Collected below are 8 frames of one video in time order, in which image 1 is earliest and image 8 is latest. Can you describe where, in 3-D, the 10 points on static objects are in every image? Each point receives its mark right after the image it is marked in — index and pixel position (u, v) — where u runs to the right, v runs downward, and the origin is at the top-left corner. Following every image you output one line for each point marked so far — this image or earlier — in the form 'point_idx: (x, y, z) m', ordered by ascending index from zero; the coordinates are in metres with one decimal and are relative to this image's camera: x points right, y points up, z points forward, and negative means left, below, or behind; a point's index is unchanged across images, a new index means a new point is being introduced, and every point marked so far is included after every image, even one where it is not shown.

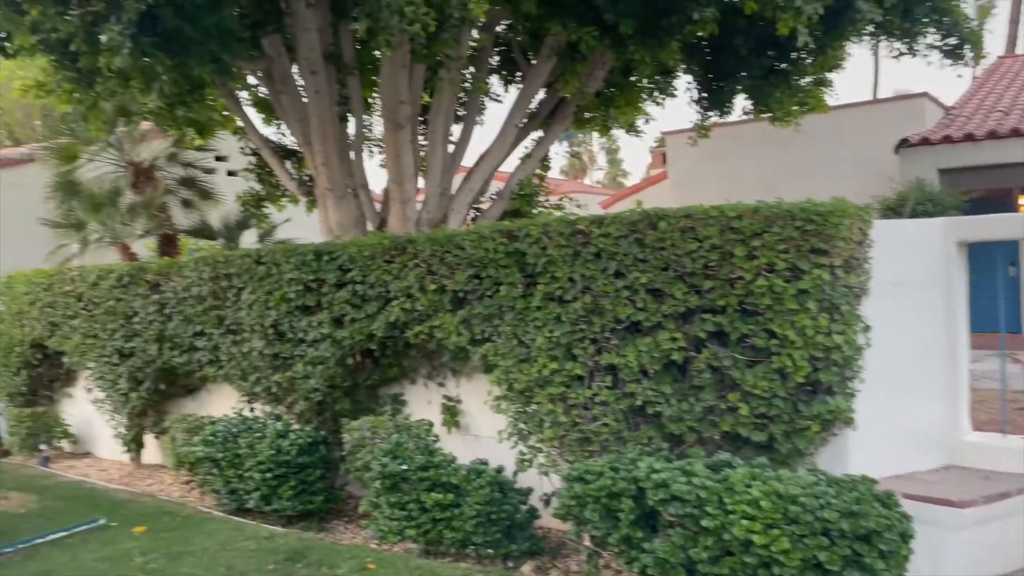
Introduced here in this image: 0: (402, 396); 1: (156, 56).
0: (-0.8, -0.8, +6.0) m
1: (-2.4, +1.6, +5.5) m
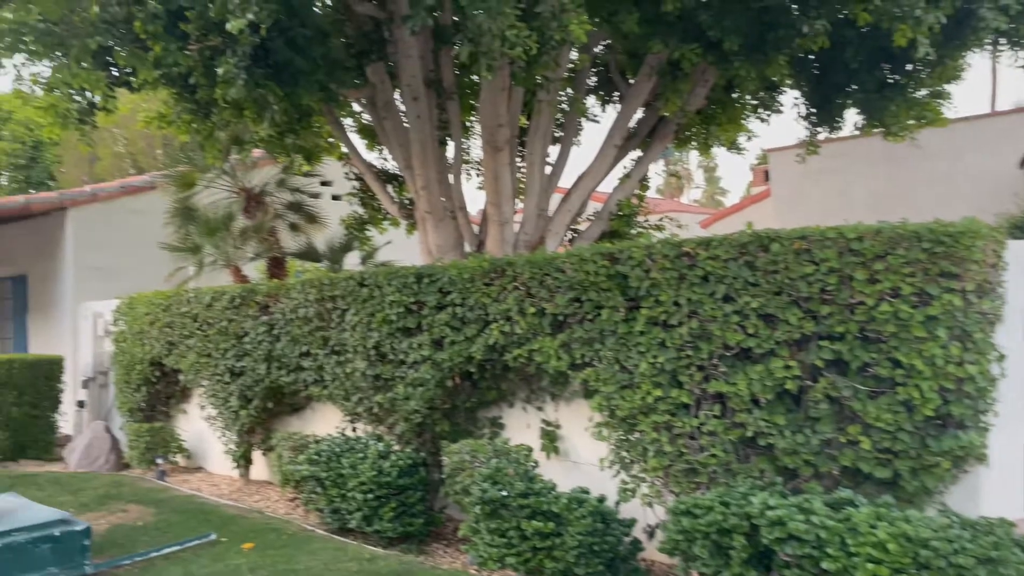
0: (-0.1, -1.0, +5.9) m
1: (-1.7, +1.4, +5.7) m
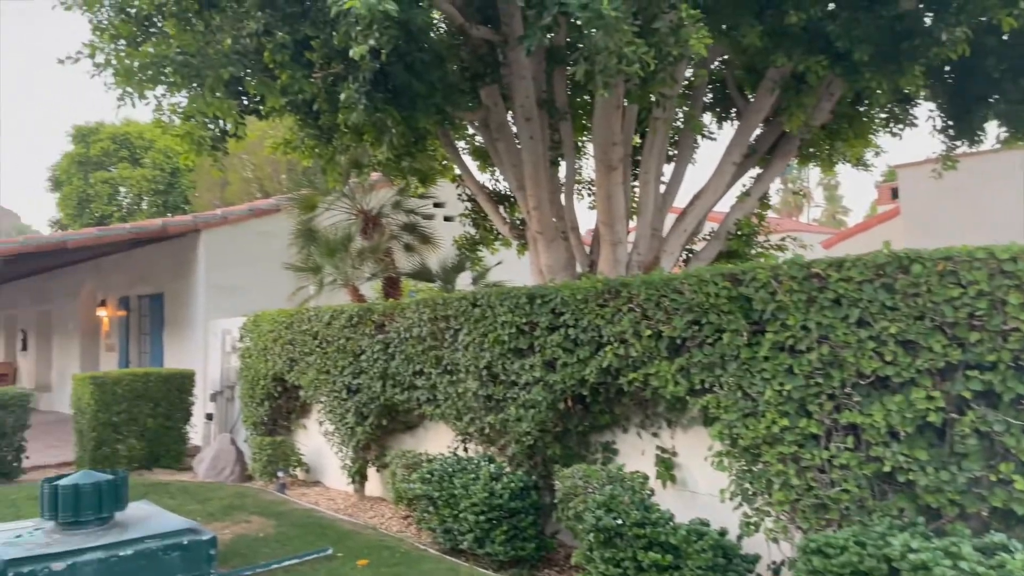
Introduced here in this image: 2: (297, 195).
0: (+0.7, -1.1, +5.8) m
1: (-0.9, +1.3, +5.9) m
2: (-2.8, +1.2, +10.4) m
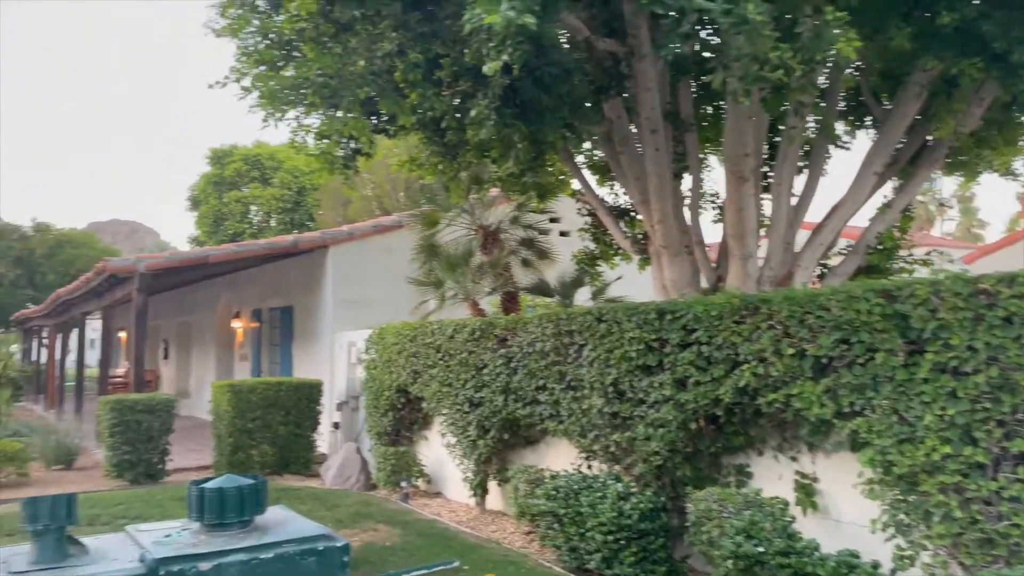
0: (+1.6, -1.2, +5.5) m
1: (0.0, +1.2, +5.9) m
2: (-1.2, +1.0, +10.6) m
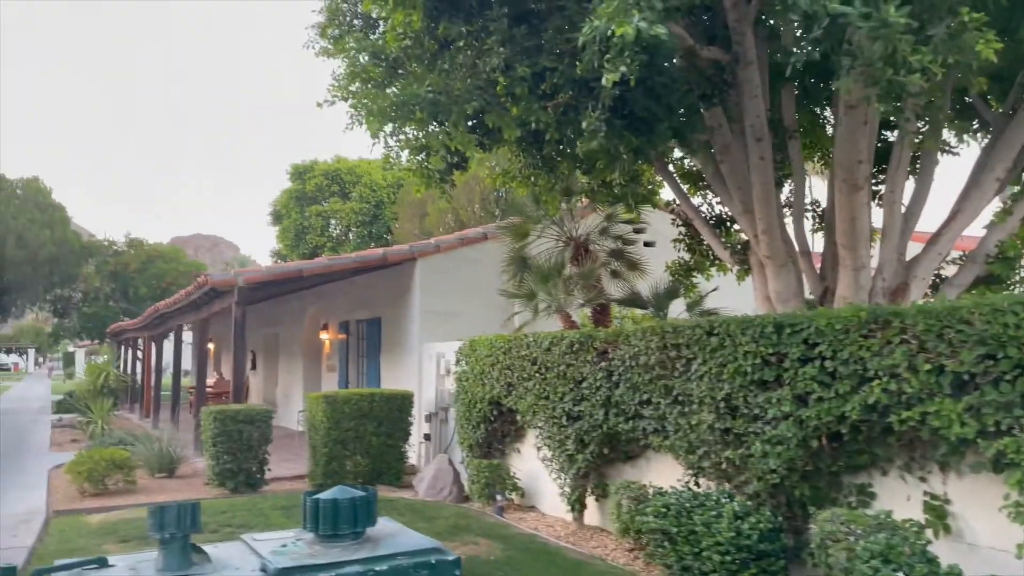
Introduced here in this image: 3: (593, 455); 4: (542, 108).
0: (+2.4, -1.3, +5.3) m
1: (+0.8, +1.1, +5.8) m
2: (0.0, +0.9, +10.6) m
3: (+0.8, -1.6, +7.8) m
4: (+0.2, +1.4, +6.1) m
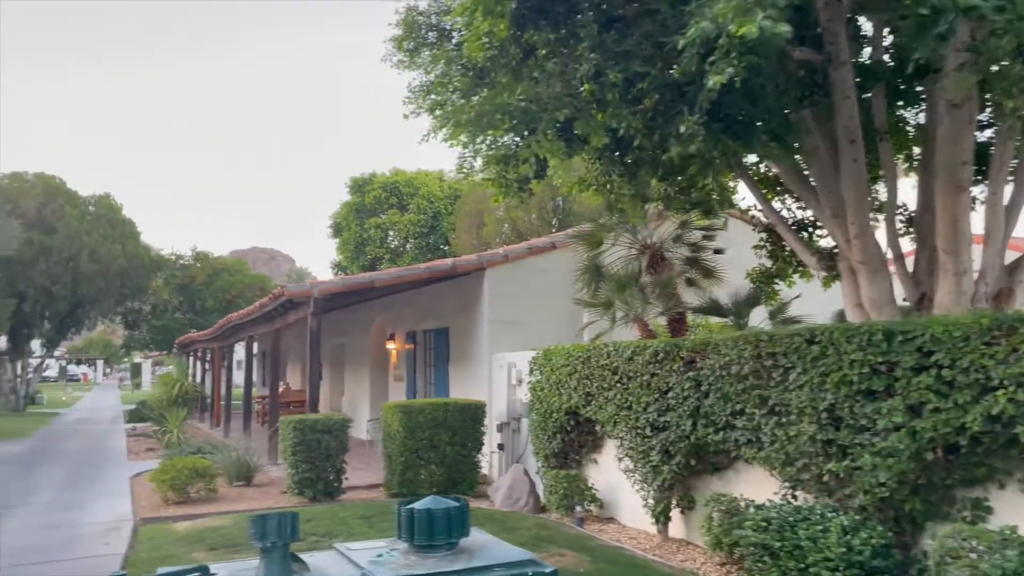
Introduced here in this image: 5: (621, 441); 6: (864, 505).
0: (+3.0, -1.3, +5.1) m
1: (+1.5, +1.0, +5.7) m
2: (+1.0, +0.7, +10.5) m
3: (+1.6, -1.7, +7.6) m
4: (+0.9, +1.3, +6.0) m
5: (+1.2, -1.6, +8.5) m
6: (+2.4, -1.5, +5.6) m
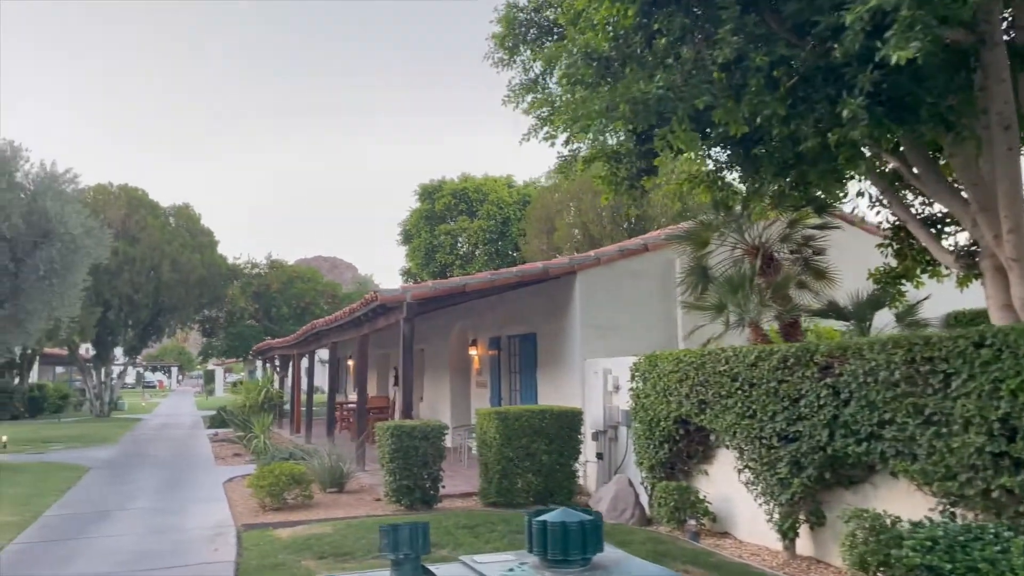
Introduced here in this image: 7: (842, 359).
0: (+3.9, -1.3, +4.5) m
1: (+2.4, +1.1, +5.3) m
2: (+2.2, +0.7, +10.1) m
3: (+2.7, -1.7, +7.2) m
4: (+1.8, +1.3, +5.6) m
5: (+2.3, -1.6, +8.0) m
6: (+3.4, -1.5, +5.0) m
7: (+2.7, -0.6, +6.7) m
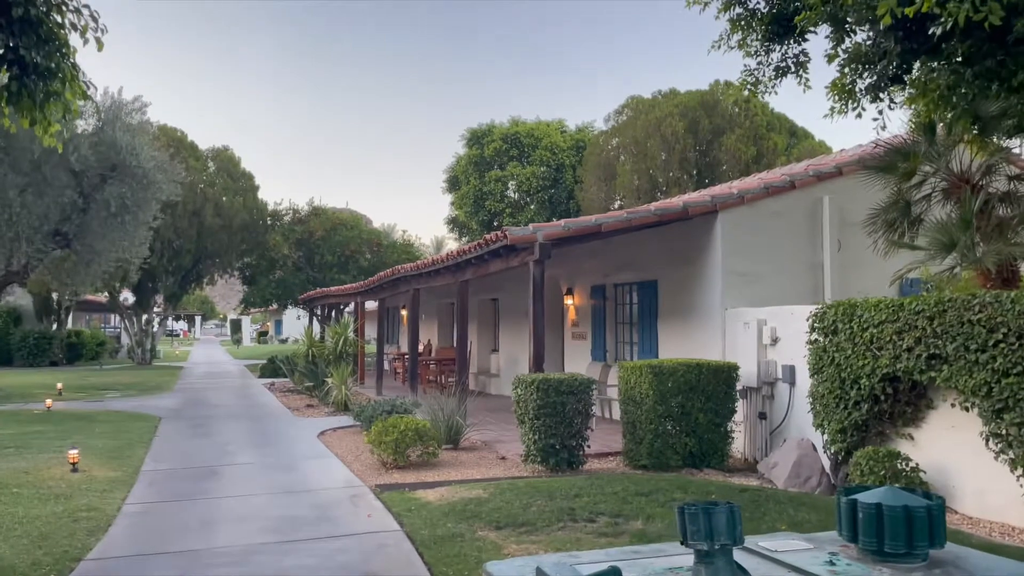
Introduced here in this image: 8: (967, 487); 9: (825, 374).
0: (+5.6, -1.0, +3.3) m
1: (+4.2, +1.4, +3.9) m
2: (+4.1, +1.4, +8.8) m
3: (+4.4, -1.2, +6.0) m
4: (+3.6, +1.7, +4.2) m
5: (+4.1, -1.1, +6.8) m
6: (+5.1, -1.1, +3.8) m
7: (+4.5, -0.1, +5.4) m
8: (+4.2, -1.8, +7.5) m
9: (+3.4, -0.9, +8.6) m
